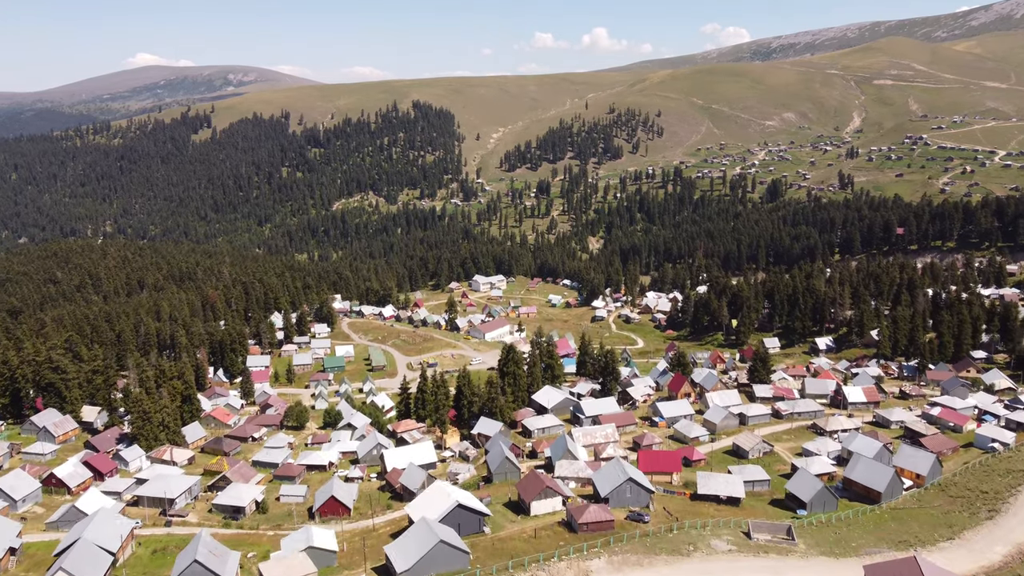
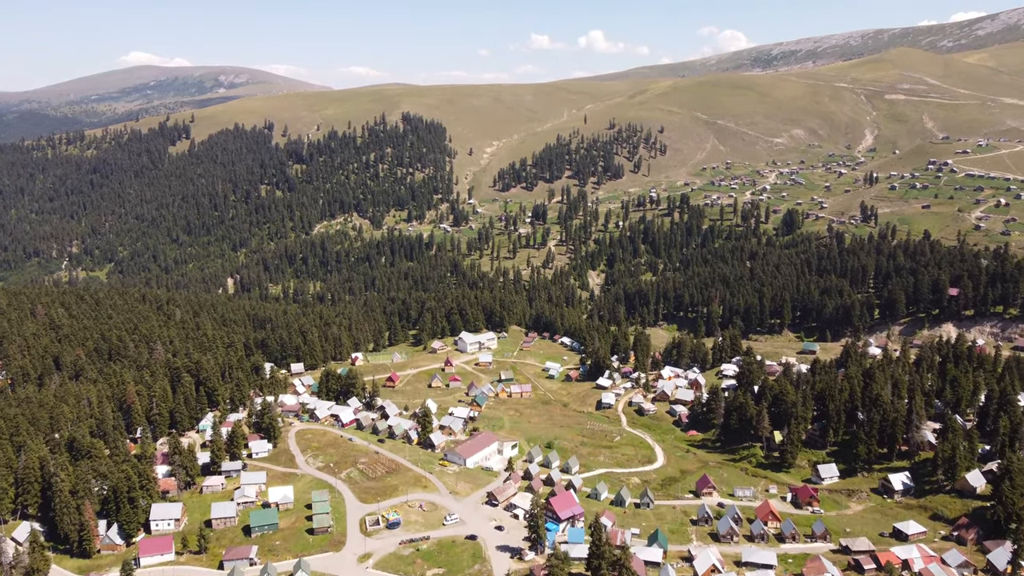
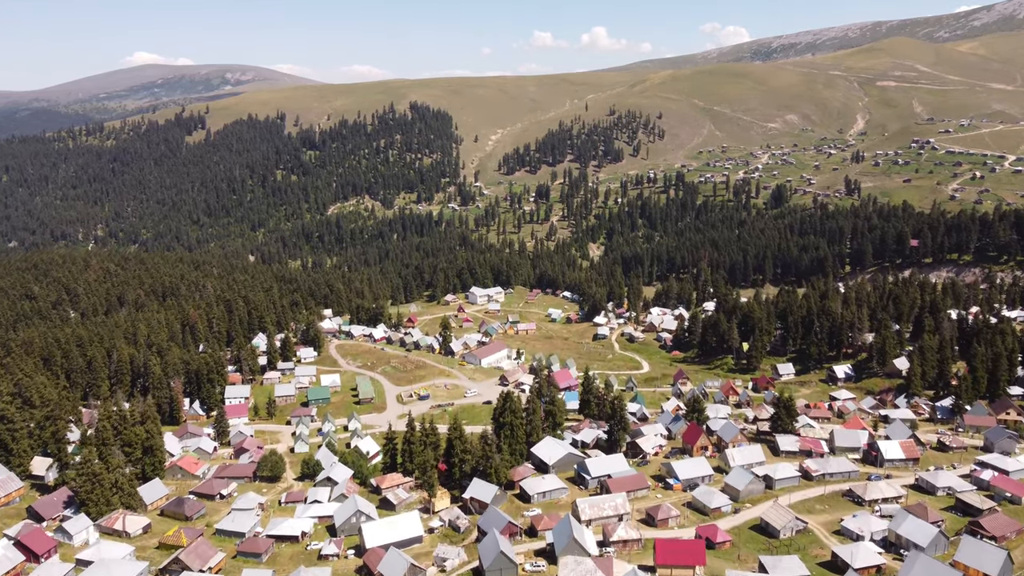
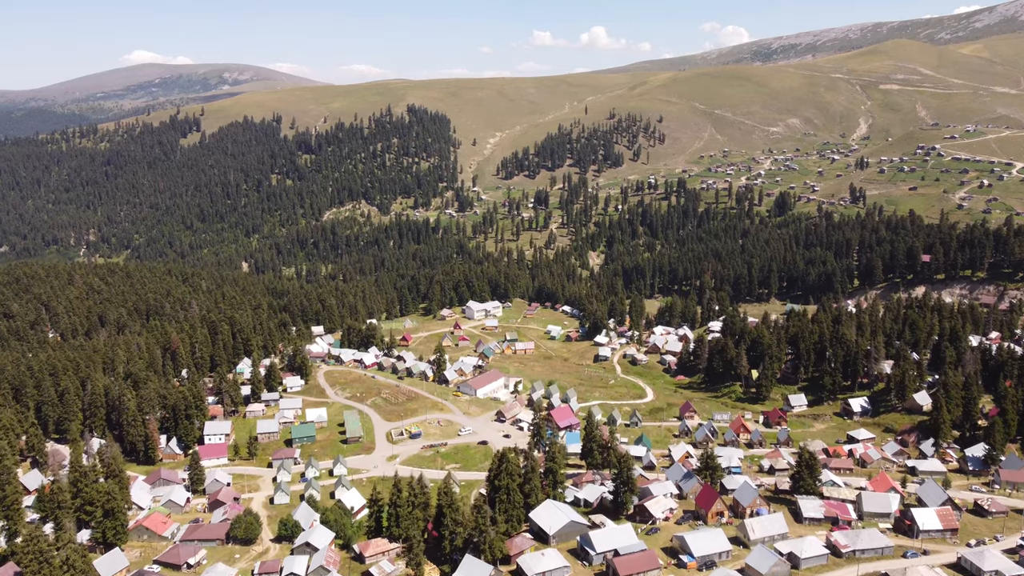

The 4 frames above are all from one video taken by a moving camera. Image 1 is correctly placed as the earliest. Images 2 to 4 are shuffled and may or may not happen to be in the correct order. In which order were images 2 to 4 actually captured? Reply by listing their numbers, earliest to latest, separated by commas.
3, 4, 2
